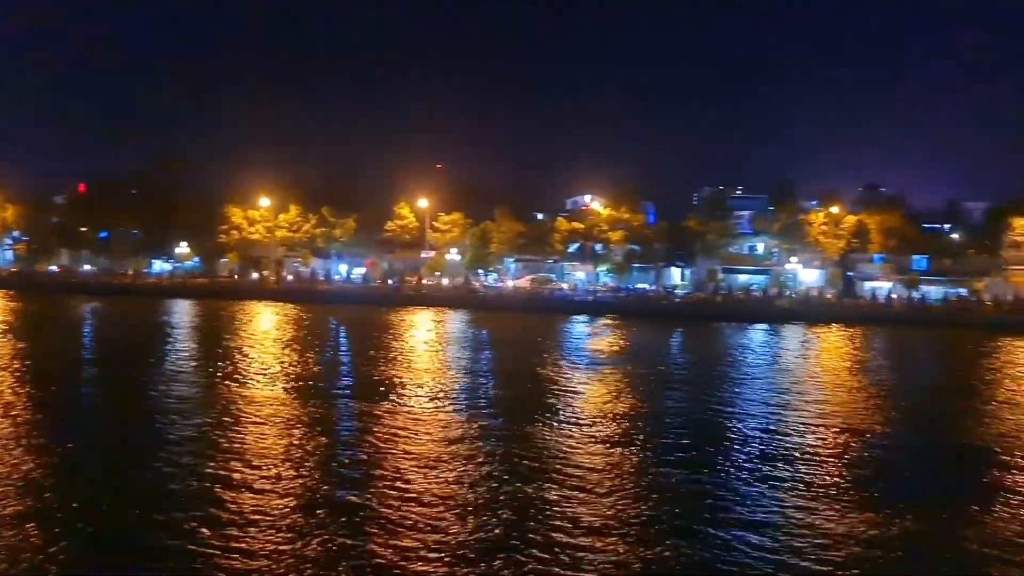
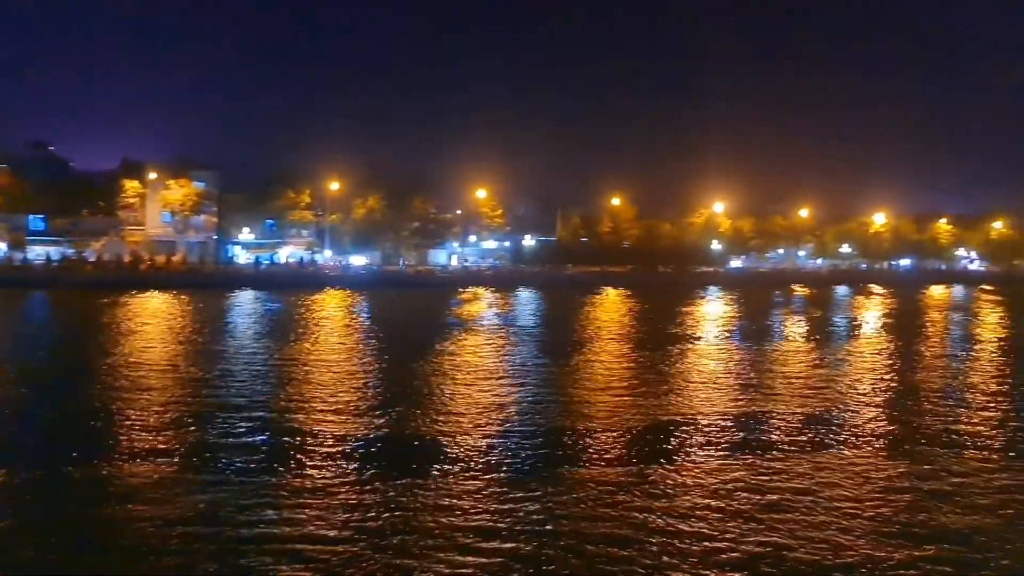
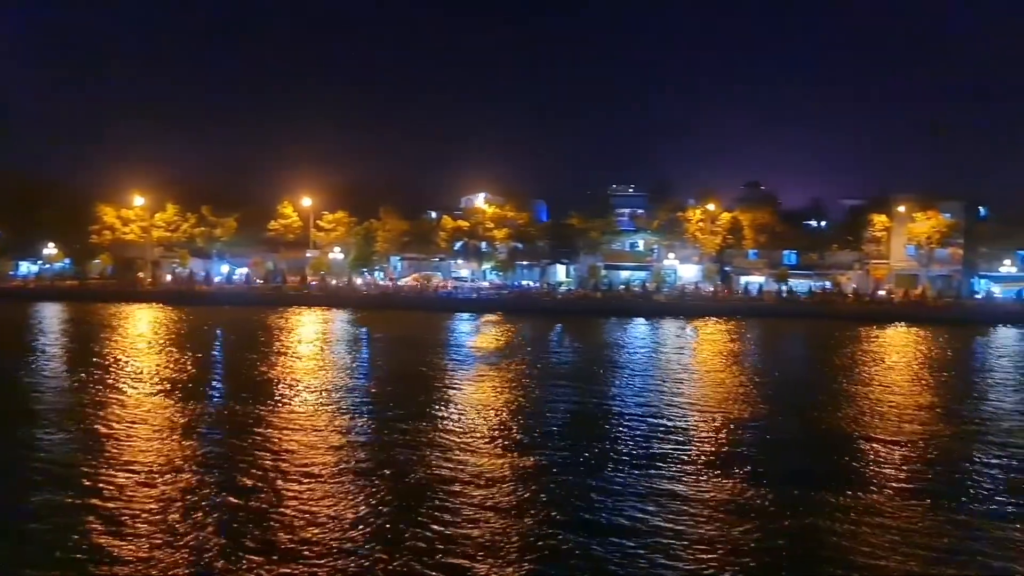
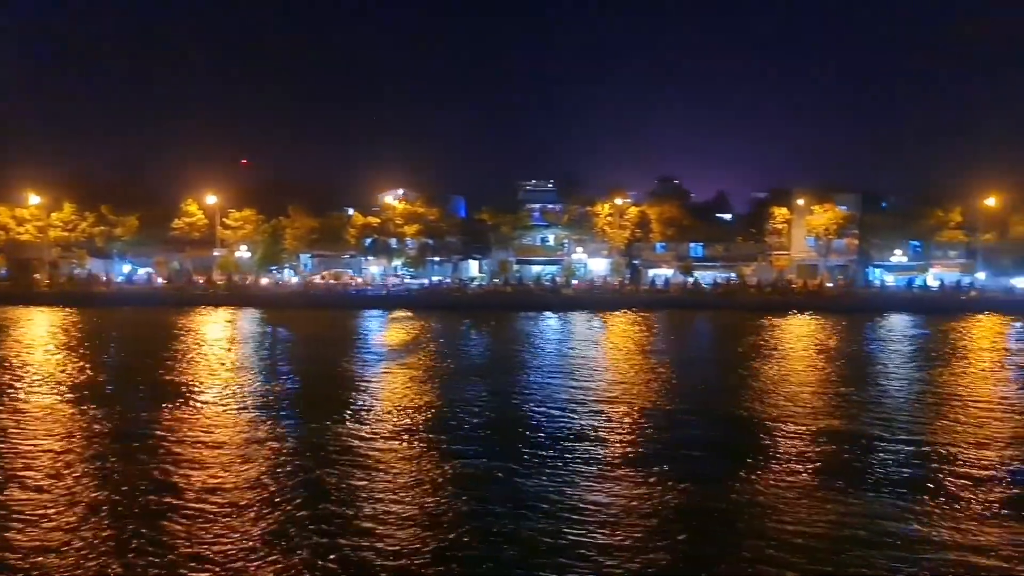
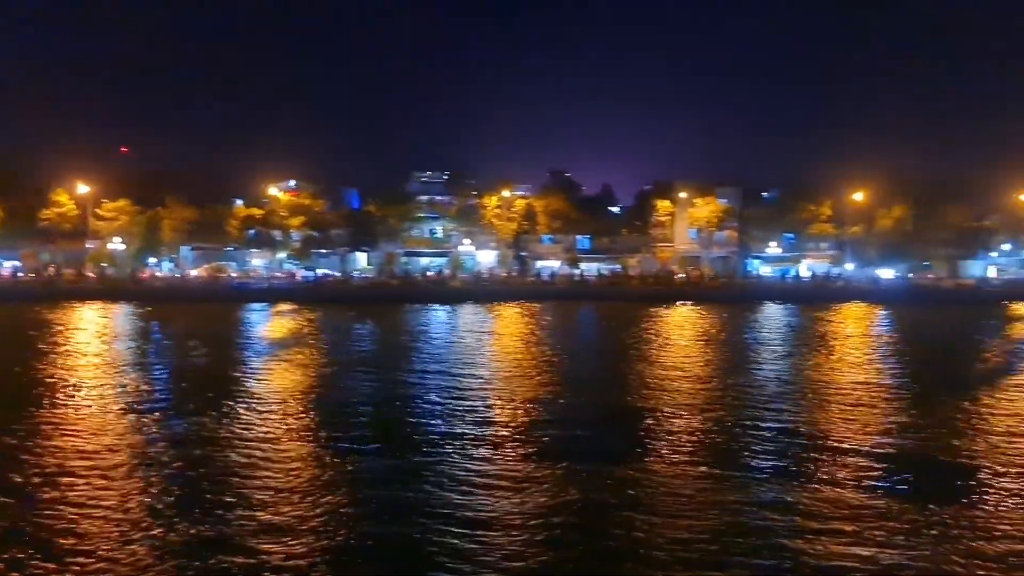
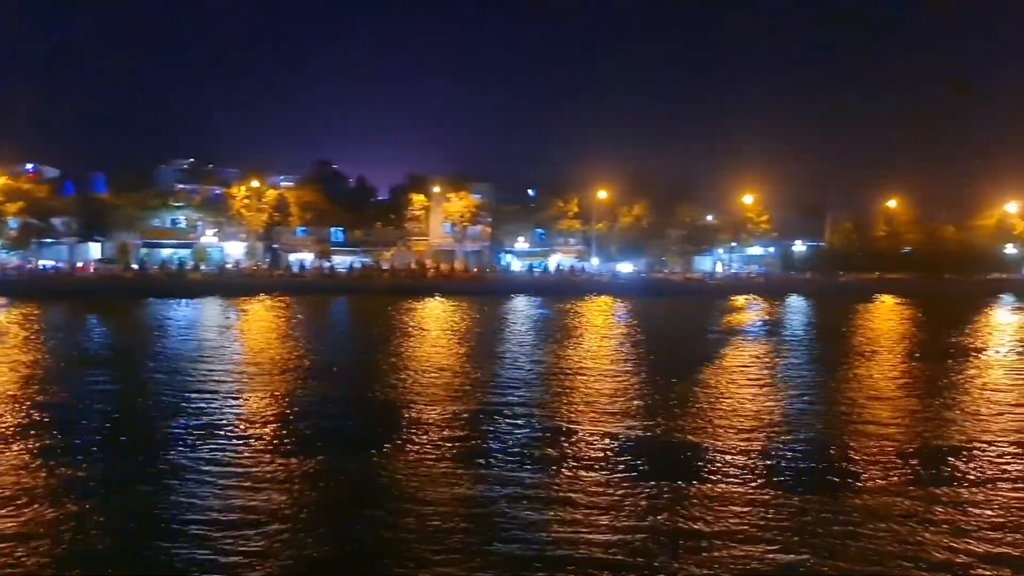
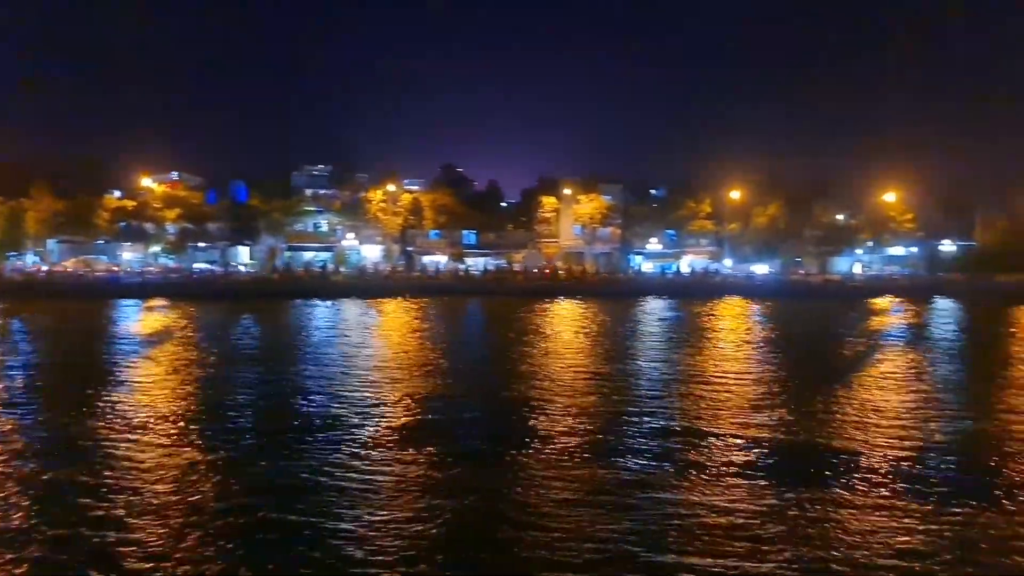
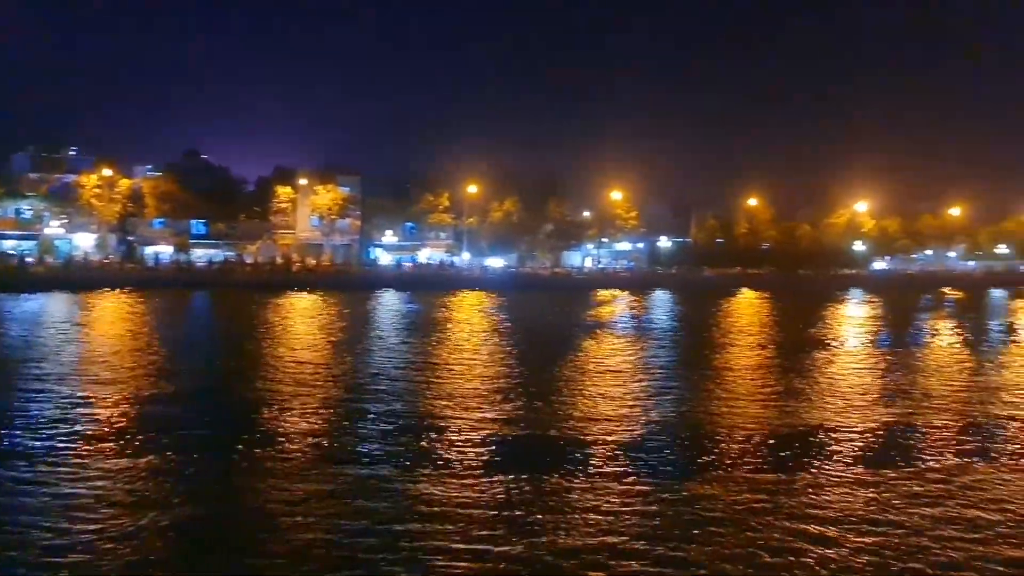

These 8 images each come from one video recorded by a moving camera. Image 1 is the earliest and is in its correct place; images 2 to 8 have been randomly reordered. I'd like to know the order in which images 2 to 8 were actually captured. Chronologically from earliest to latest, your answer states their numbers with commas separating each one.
3, 4, 5, 7, 6, 8, 2
